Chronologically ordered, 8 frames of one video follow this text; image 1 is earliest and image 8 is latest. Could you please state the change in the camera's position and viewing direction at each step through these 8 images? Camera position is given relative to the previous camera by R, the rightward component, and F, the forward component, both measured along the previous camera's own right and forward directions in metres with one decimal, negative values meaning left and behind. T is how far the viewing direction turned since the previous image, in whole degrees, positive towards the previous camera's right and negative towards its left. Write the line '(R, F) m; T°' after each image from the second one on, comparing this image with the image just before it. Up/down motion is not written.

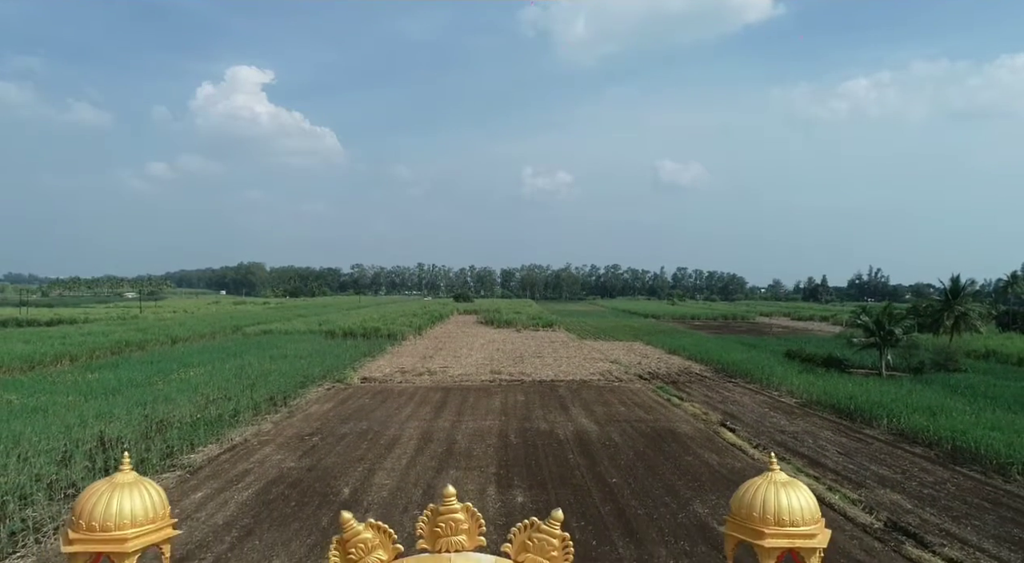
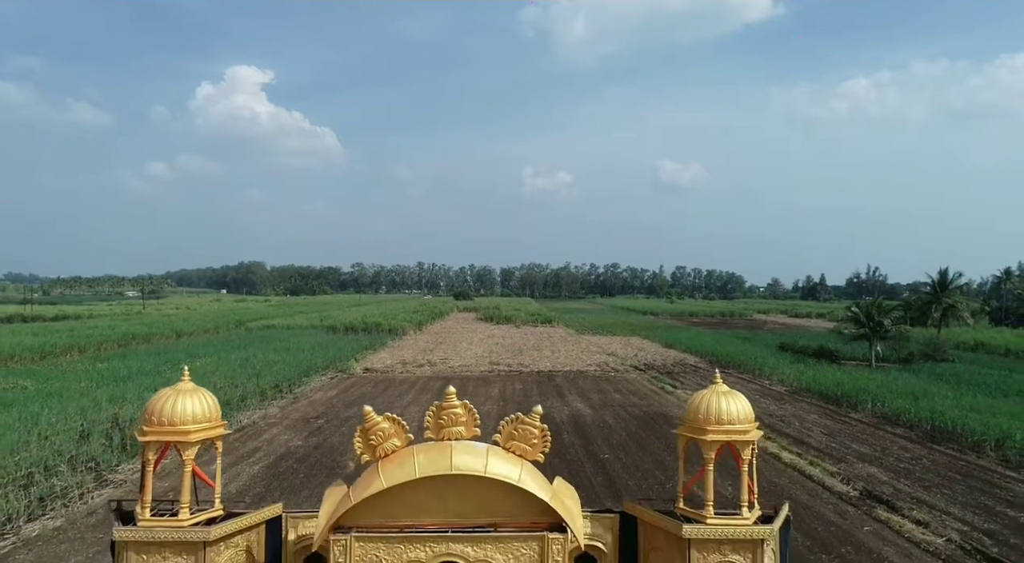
(+0.1, -1.3) m; 0°
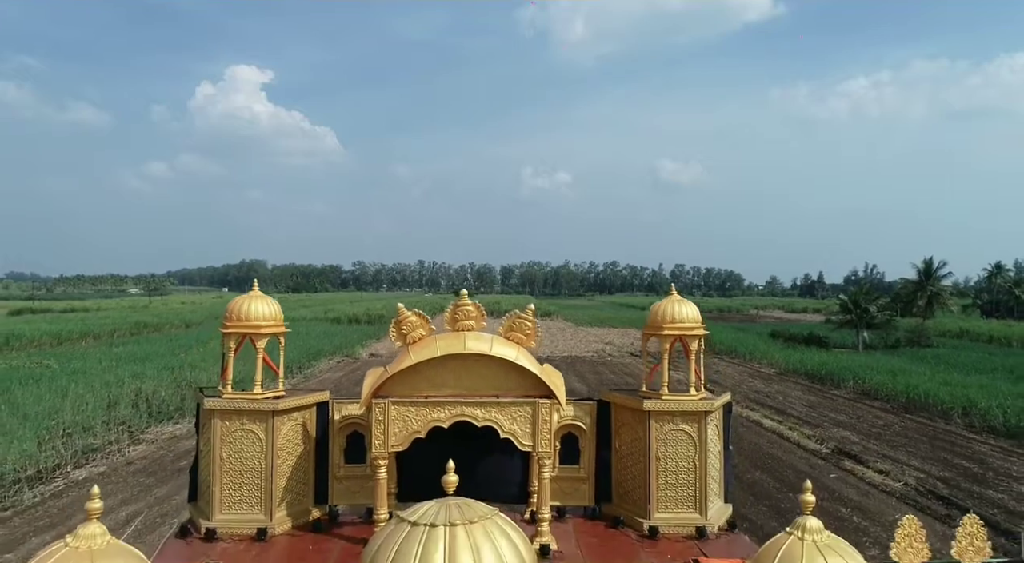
(0.0, -2.0) m; 0°
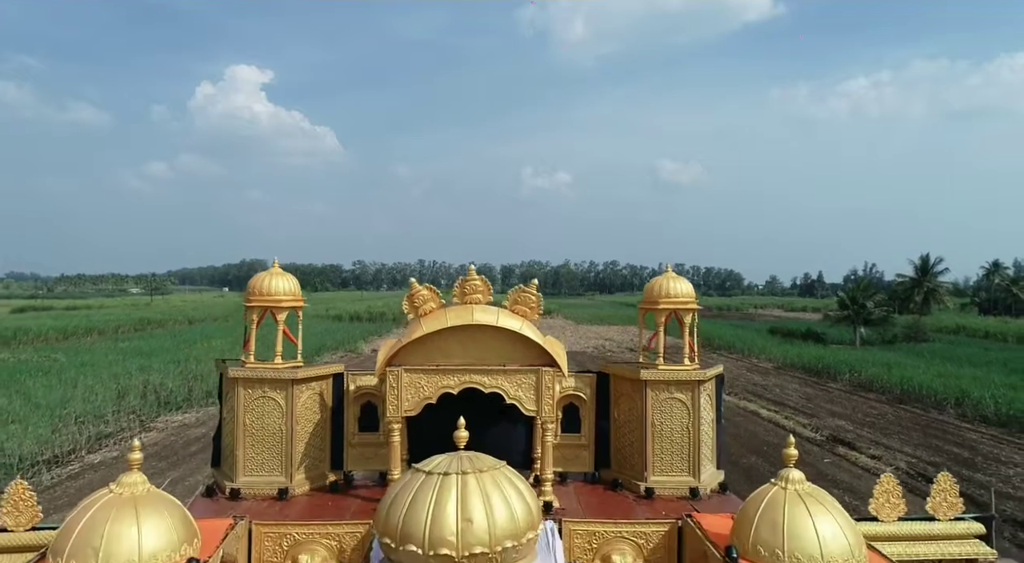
(-0.1, -0.6) m; 0°
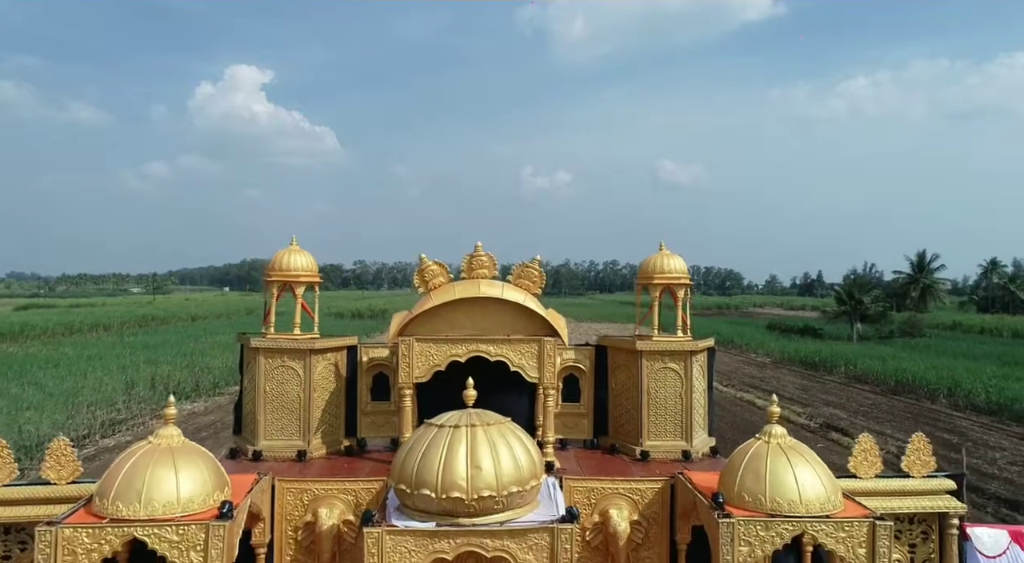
(0.0, -0.6) m; 0°
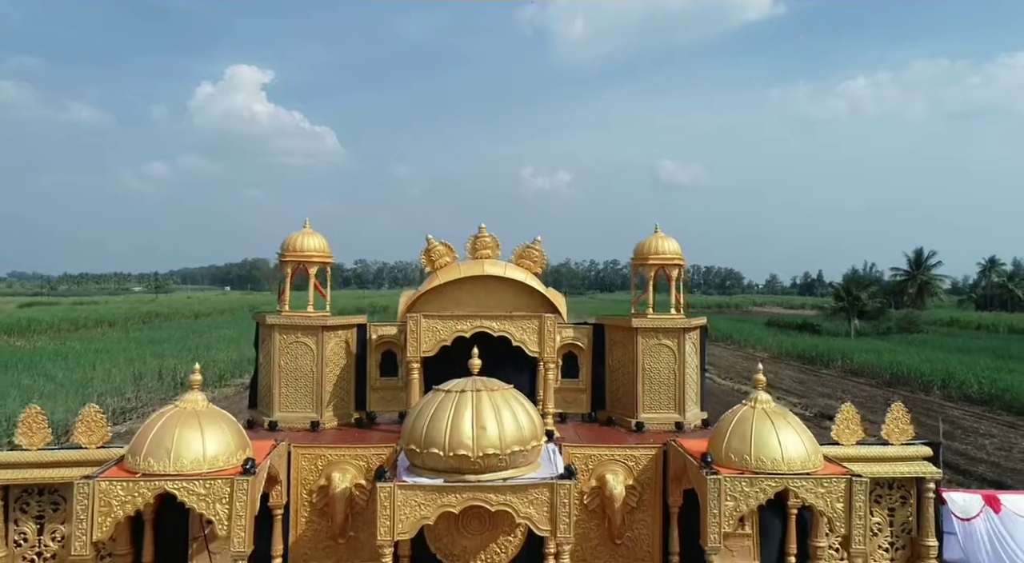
(0.0, -0.6) m; 0°
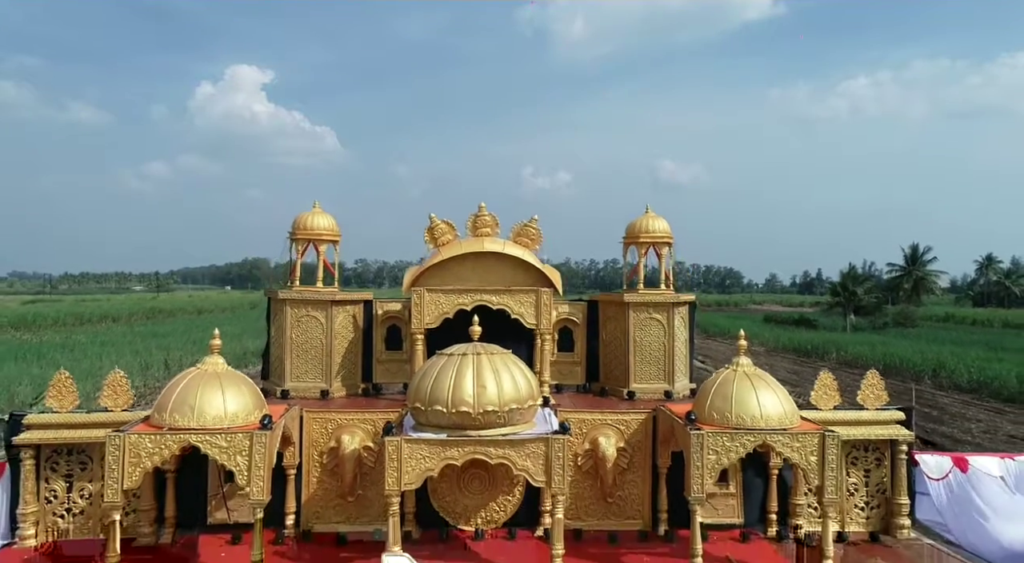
(0.0, -0.6) m; 0°
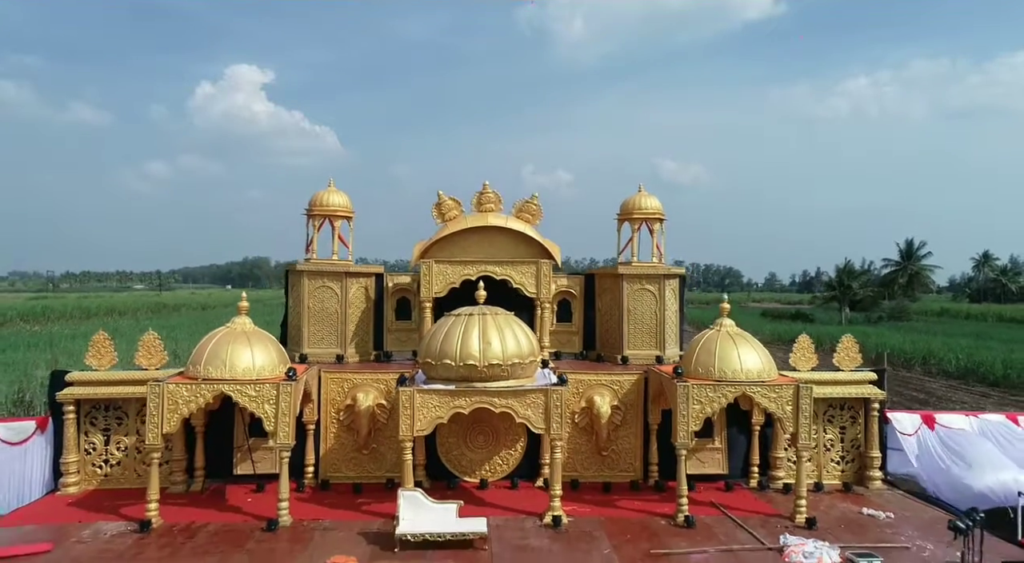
(0.0, -0.8) m; 0°
